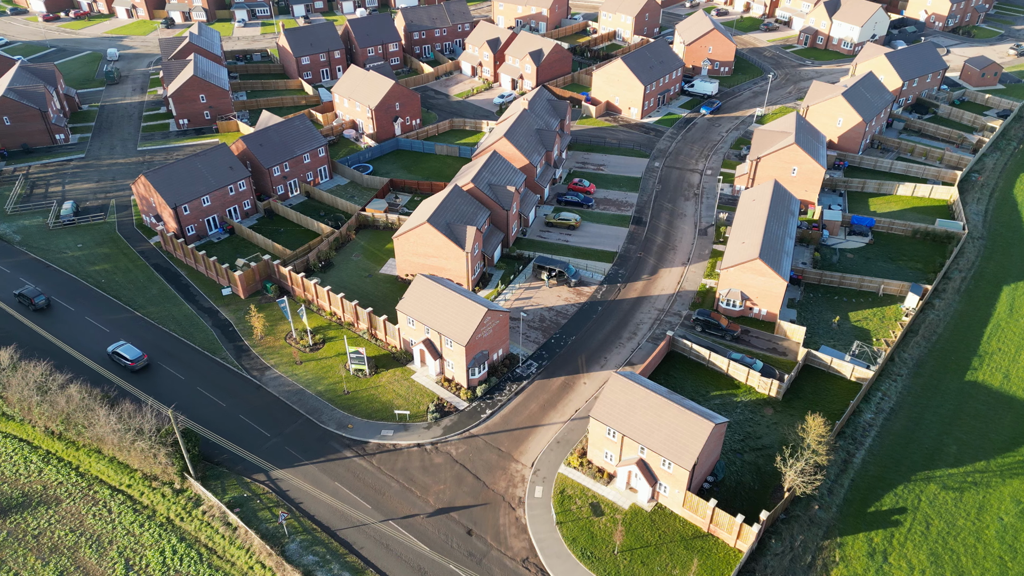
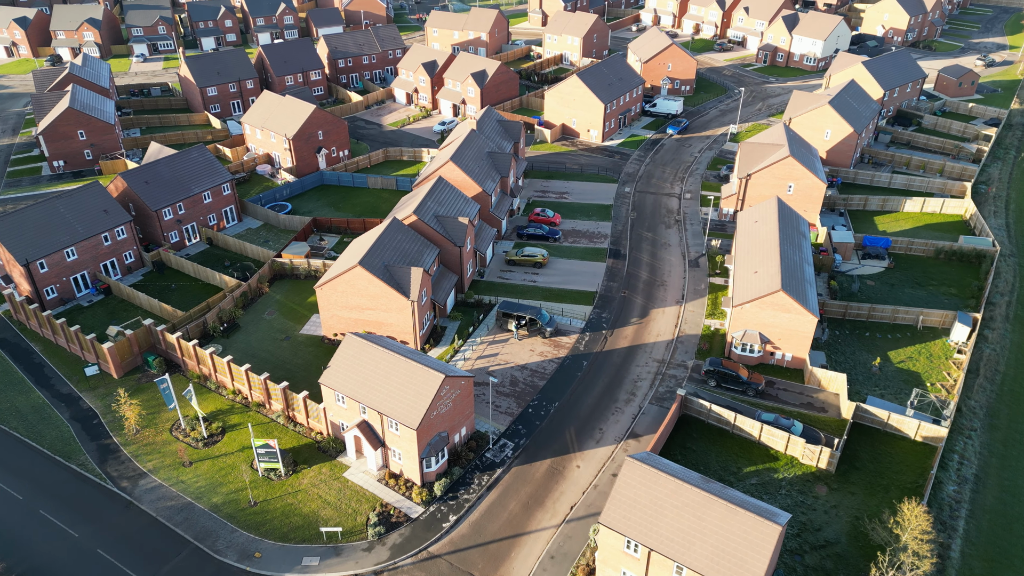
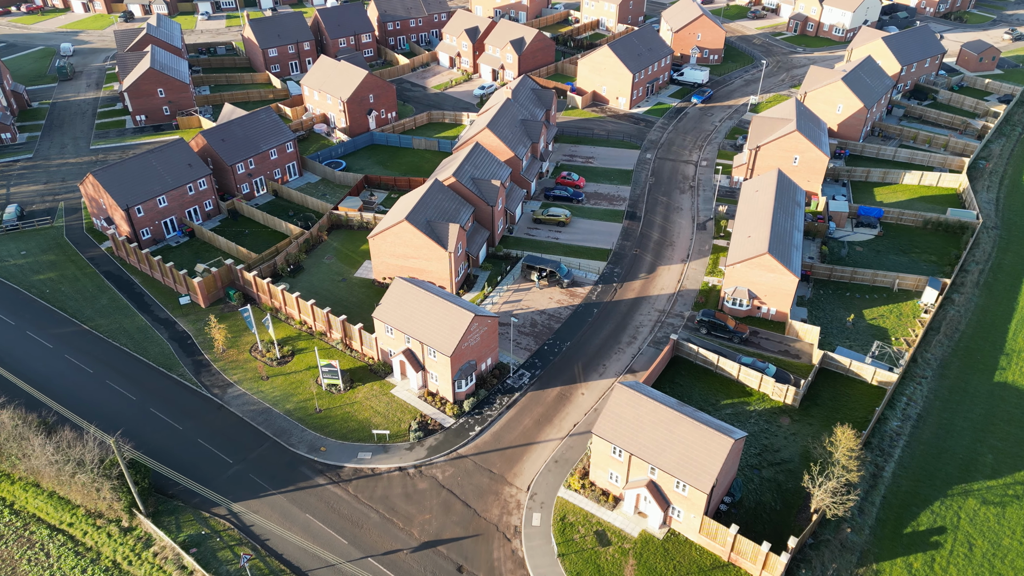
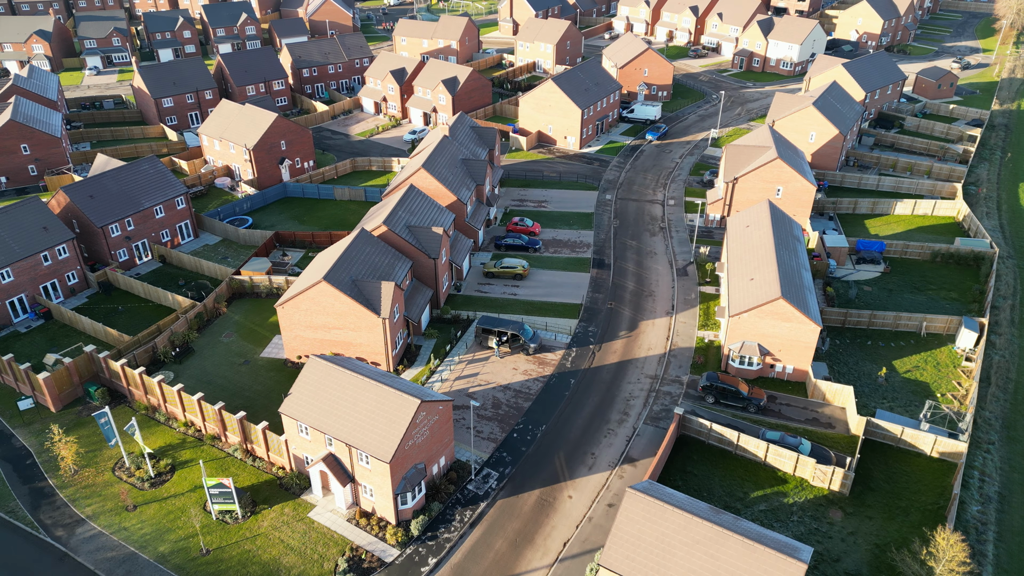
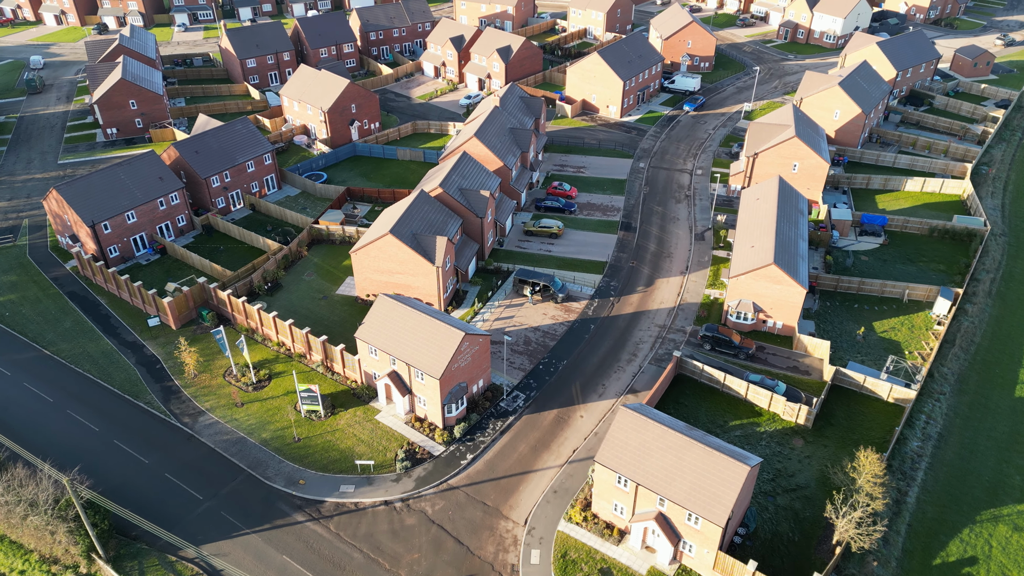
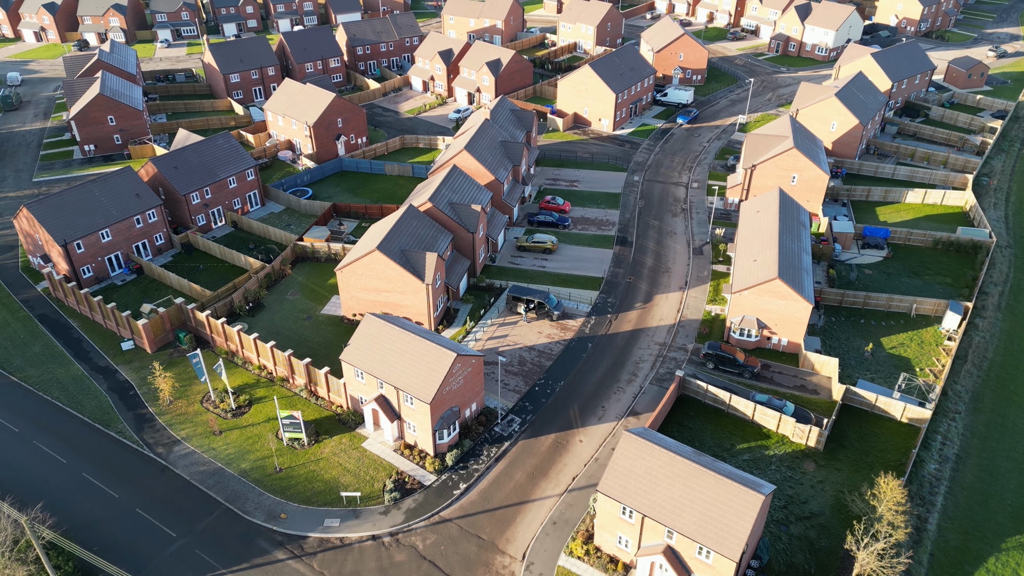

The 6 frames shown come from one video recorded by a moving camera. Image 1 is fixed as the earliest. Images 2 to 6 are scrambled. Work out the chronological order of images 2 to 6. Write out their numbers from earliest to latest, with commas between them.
3, 5, 6, 2, 4
